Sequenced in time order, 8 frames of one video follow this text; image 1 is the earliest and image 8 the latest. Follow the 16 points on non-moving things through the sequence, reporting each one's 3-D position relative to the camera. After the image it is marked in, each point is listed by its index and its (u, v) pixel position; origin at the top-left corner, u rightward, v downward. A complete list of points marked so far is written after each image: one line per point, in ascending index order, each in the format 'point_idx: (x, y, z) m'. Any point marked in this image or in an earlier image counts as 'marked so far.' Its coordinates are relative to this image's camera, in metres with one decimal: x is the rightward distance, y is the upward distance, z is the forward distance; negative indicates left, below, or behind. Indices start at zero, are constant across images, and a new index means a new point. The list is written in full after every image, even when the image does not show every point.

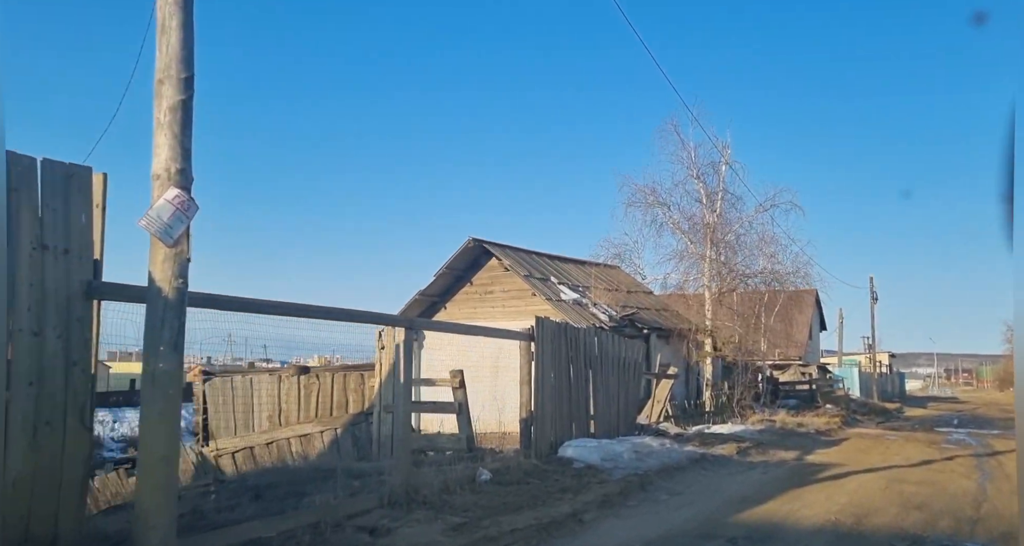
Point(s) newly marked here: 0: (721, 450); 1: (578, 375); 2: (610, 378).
0: (+3.4, -2.9, +14.1) m
1: (+0.9, -1.5, +12.4) m
2: (+1.6, -1.7, +13.6) m
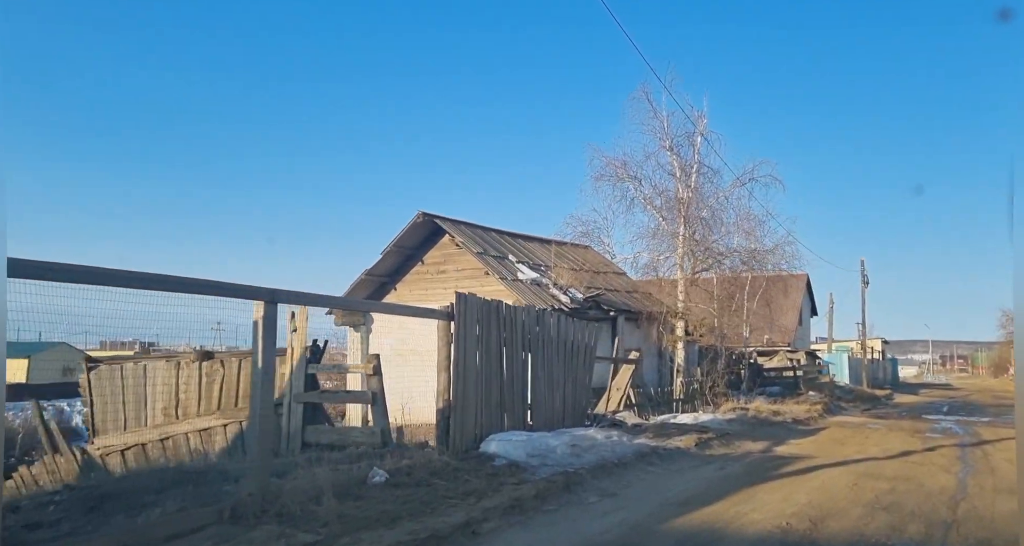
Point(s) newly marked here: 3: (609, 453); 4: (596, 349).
0: (+2.5, -2.5, +12.8) m
1: (0.0, -1.1, +11.1) m
2: (+0.6, -1.3, +12.3) m
3: (+1.2, -2.2, +10.5) m
4: (+1.3, -1.2, +13.8) m
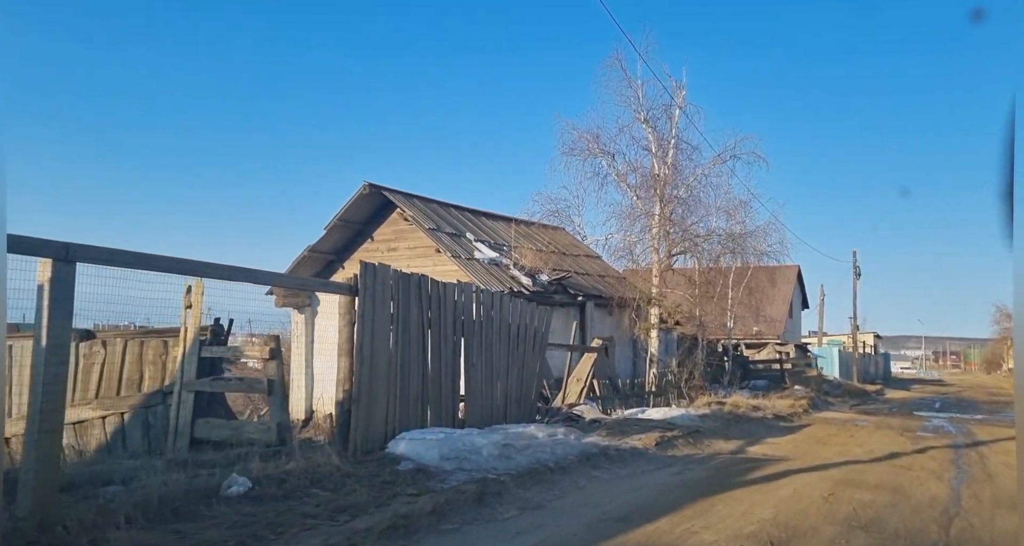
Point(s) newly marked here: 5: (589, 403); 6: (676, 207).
0: (+1.6, -2.2, +11.4) m
1: (-0.8, -0.8, +9.6) m
2: (-0.2, -1.0, +10.8) m
3: (+0.4, -1.9, +9.1) m
4: (+0.5, -0.9, +12.4) m
5: (+1.3, -2.3, +15.1) m
6: (+3.8, +1.6, +20.0) m
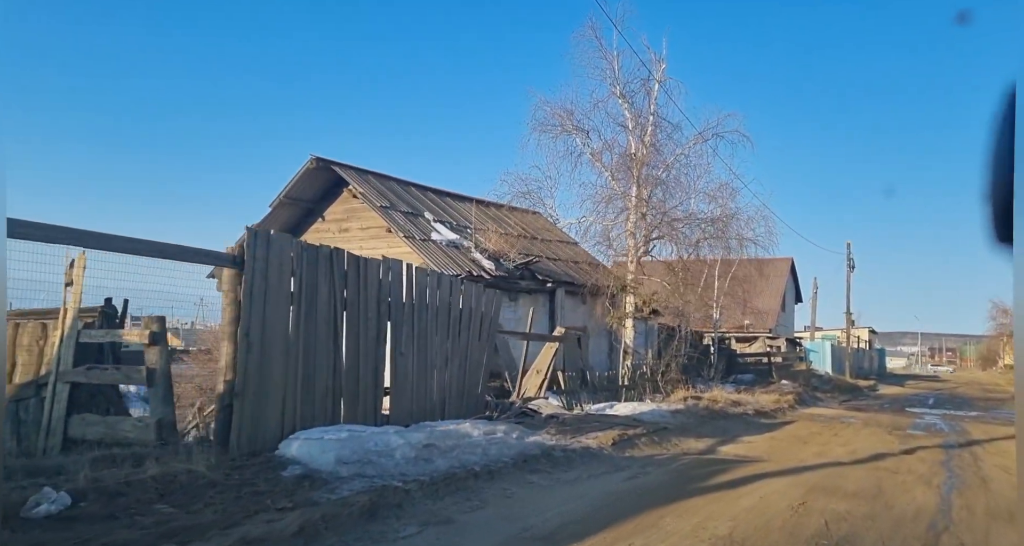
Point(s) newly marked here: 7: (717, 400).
0: (+0.9, -2.0, +10.2) m
1: (-1.5, -0.5, +8.4) m
2: (-0.9, -0.7, +9.6) m
3: (-0.3, -1.7, +7.9) m
4: (-0.2, -0.6, +11.2) m
5: (+0.6, -2.0, +13.9) m
6: (+3.1, +1.9, +18.7) m
7: (+4.2, -2.6, +17.8) m
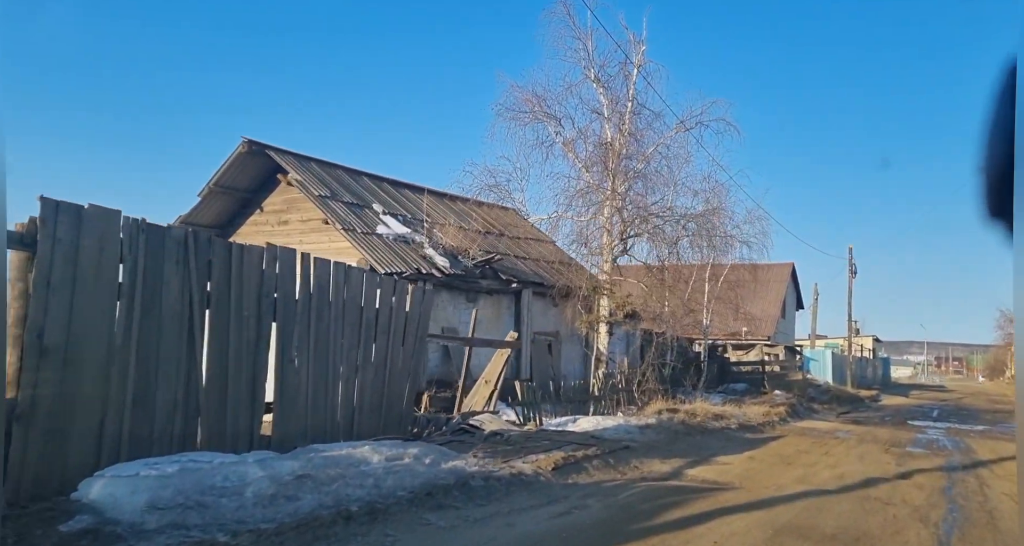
0: (+0.1, -1.9, +8.7) m
1: (-2.3, -0.5, +6.9) m
2: (-1.7, -0.6, +8.1) m
3: (-1.1, -1.6, +6.4) m
4: (-1.0, -0.6, +9.7) m
5: (-0.1, -2.0, +12.4) m
6: (+2.4, +1.8, +17.2) m
7: (+3.5, -2.7, +16.2) m
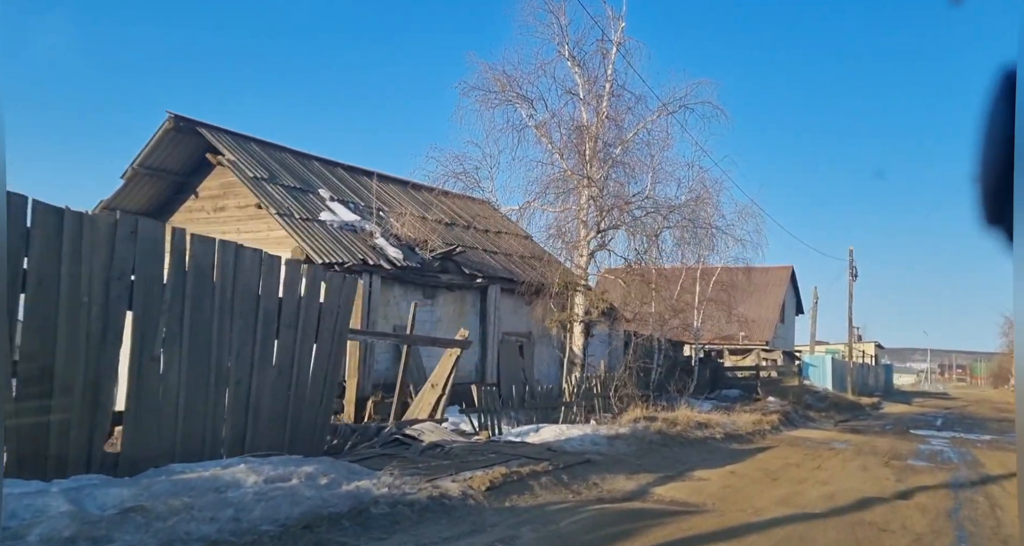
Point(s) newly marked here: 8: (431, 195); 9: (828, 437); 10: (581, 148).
0: (-0.5, -1.8, +7.3) m
1: (-2.9, -0.3, +5.6) m
2: (-2.3, -0.5, +6.8) m
3: (-1.8, -1.4, +5.0) m
4: (-1.6, -0.4, +8.3) m
5: (-0.8, -1.9, +11.0) m
6: (+1.9, +1.9, +15.9) m
7: (+2.9, -2.6, +14.9) m
8: (-1.5, +1.5, +16.5) m
9: (+7.3, -3.8, +19.8) m
10: (+1.3, +2.3, +16.0) m
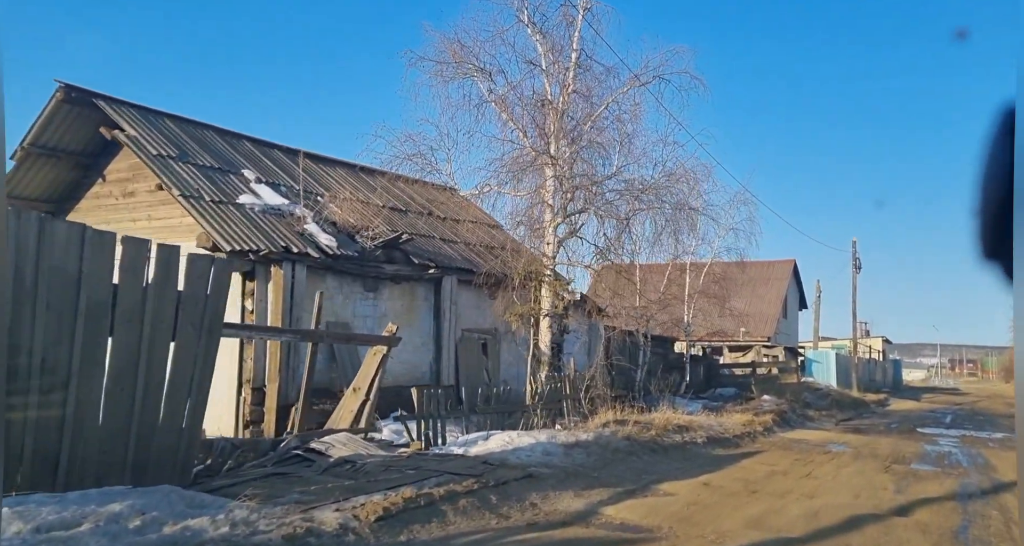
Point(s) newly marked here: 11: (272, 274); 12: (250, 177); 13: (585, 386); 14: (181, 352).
0: (-1.2, -1.6, +5.9) m
1: (-3.7, -0.2, +4.1) m
2: (-3.1, -0.4, +5.3) m
3: (-2.5, -1.3, +3.6) m
4: (-2.3, -0.3, +6.9) m
5: (-1.5, -1.7, +9.6) m
6: (+1.1, +2.1, +14.4) m
7: (+2.2, -2.4, +13.4) m
8: (-2.2, +1.7, +15.1) m
9: (+6.7, -3.5, +18.3) m
10: (+0.6, +2.5, +14.6) m
11: (-2.9, 0.0, +10.4) m
12: (-3.6, +1.3, +11.7) m
13: (+1.2, -1.9, +14.4) m
14: (-2.5, -0.6, +6.6) m
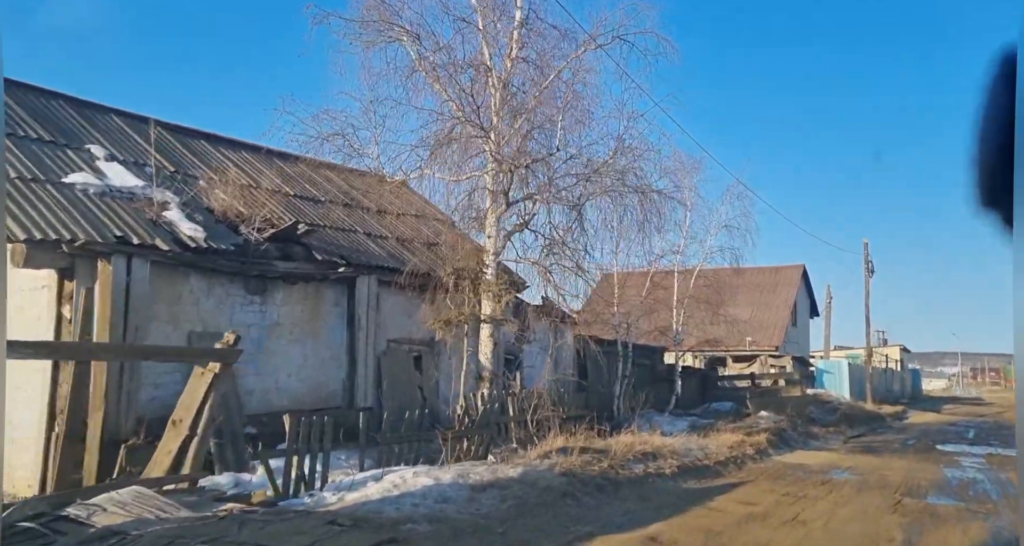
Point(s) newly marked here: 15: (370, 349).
0: (-2.3, -1.5, +3.6) m
1: (-4.8, -0.1, +1.9) m
2: (-4.2, -0.2, +3.1) m
3: (-3.6, -1.2, +1.3) m
4: (-3.4, -0.2, +4.6) m
5: (-2.5, -1.7, +7.3) m
6: (+0.2, +2.1, +12.2) m
7: (+1.3, -2.3, +11.0) m
8: (-3.2, +1.6, +12.9) m
9: (+5.9, -3.5, +15.8) m
10: (-0.4, +2.5, +12.3) m
11: (-3.9, 0.0, +8.2) m
12: (-4.6, +1.3, +9.5) m
13: (+0.3, -1.9, +12.0) m
14: (-3.5, -0.5, +4.4) m
15: (-1.9, -1.0, +11.8) m
